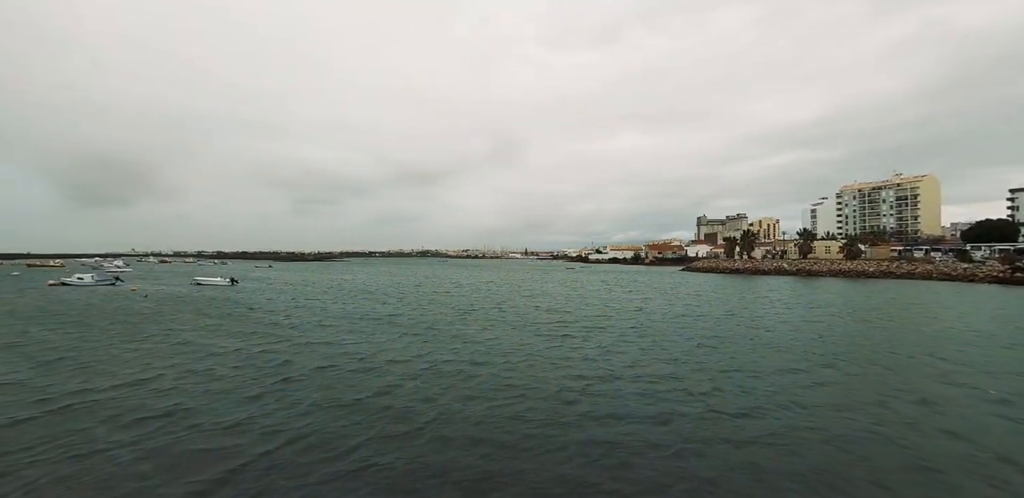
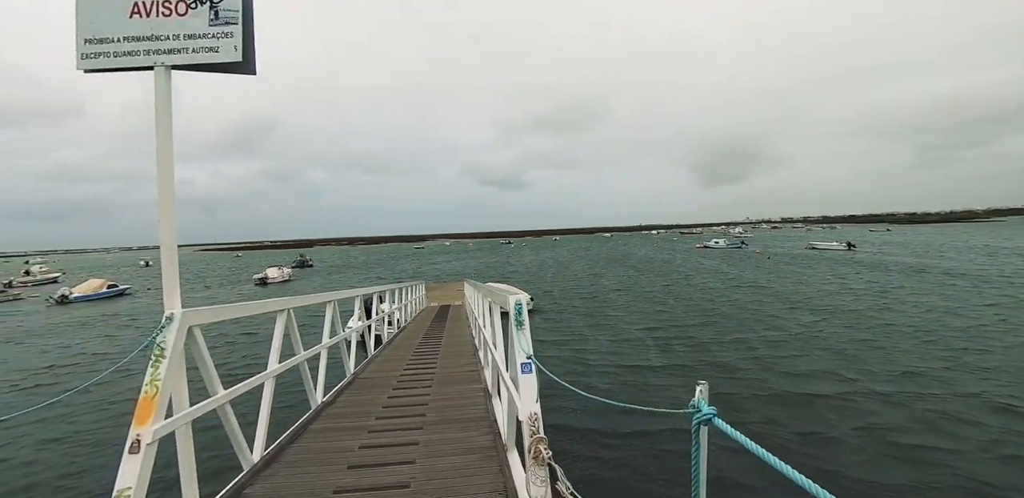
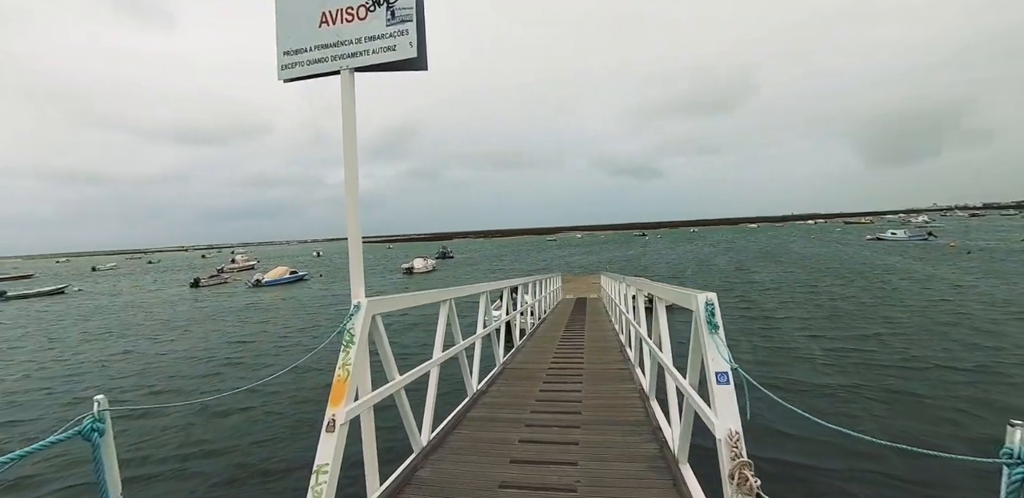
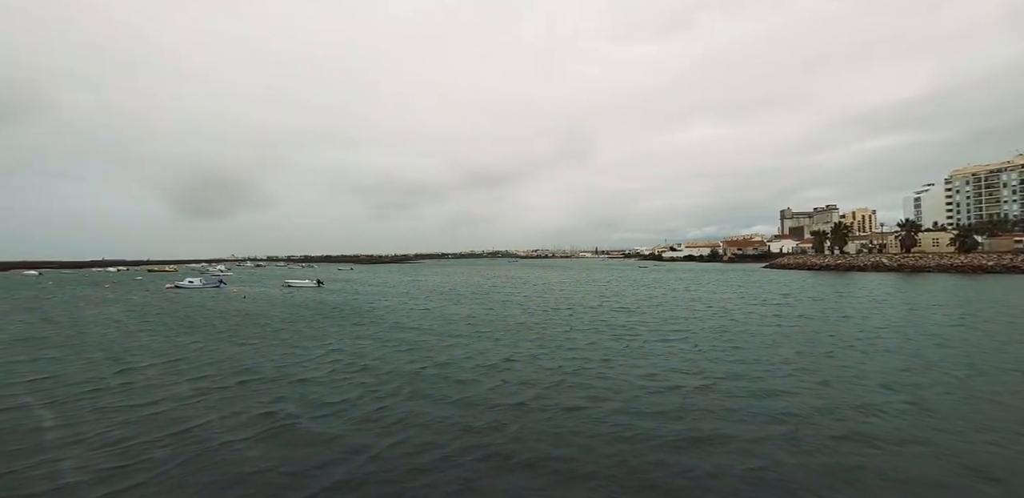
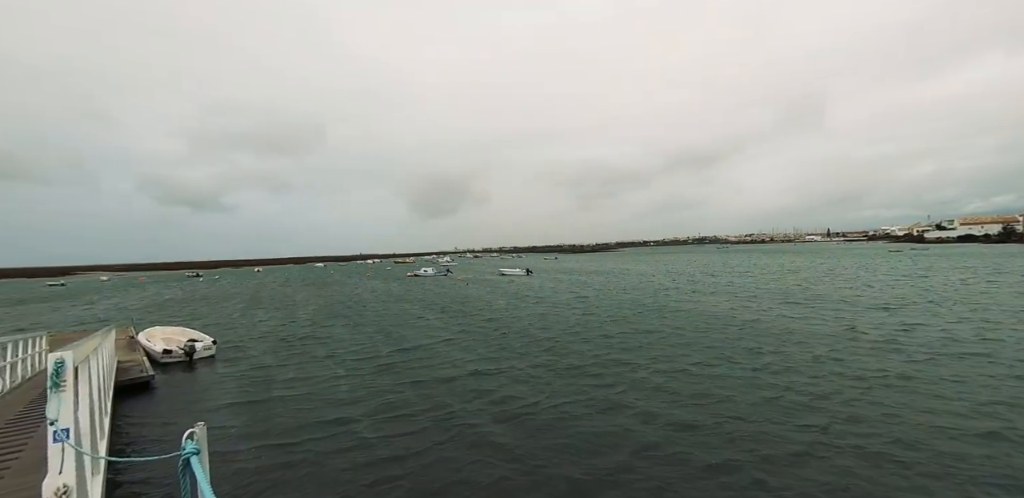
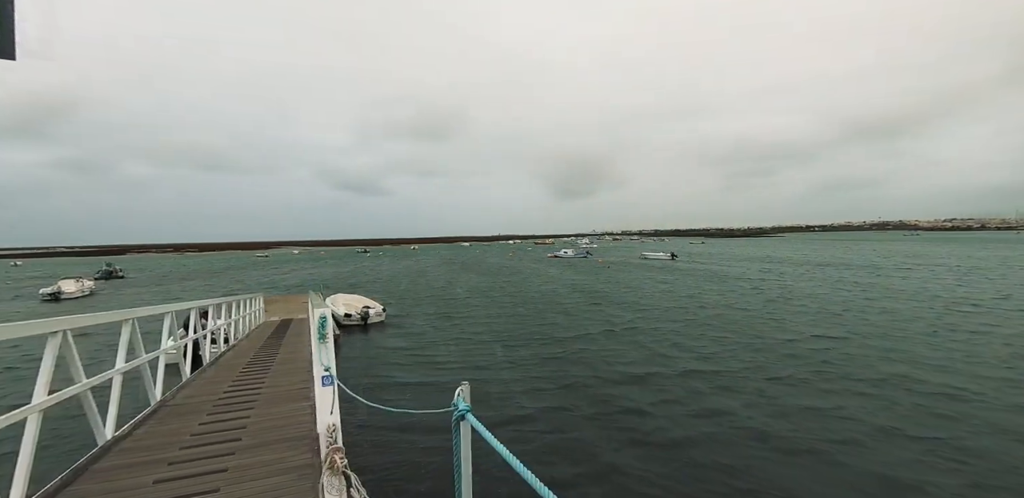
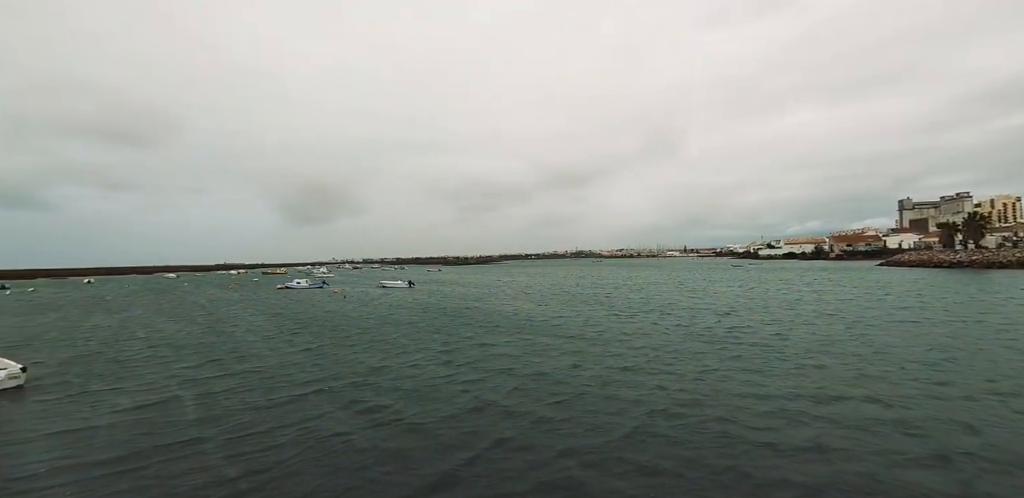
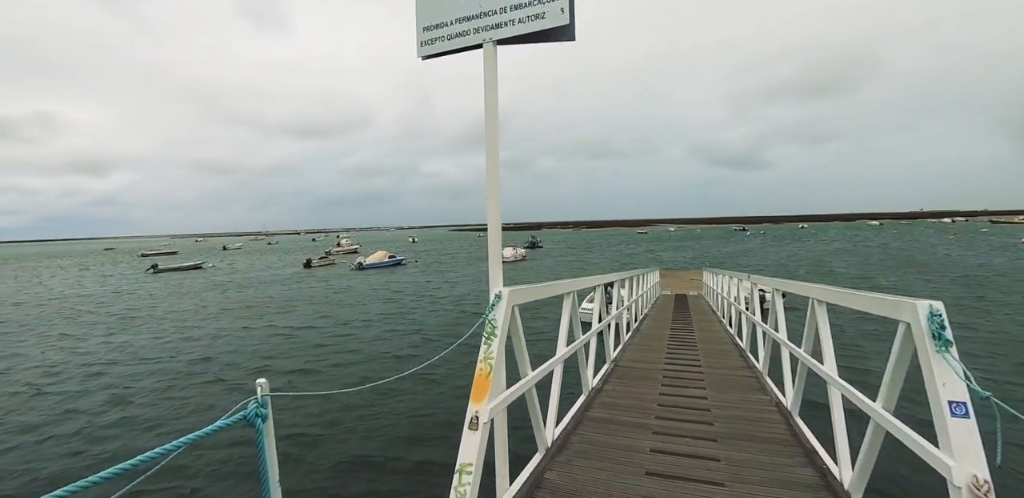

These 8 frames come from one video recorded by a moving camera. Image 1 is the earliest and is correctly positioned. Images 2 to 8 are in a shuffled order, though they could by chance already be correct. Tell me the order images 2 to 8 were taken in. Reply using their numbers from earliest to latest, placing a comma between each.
4, 7, 5, 6, 2, 3, 8
